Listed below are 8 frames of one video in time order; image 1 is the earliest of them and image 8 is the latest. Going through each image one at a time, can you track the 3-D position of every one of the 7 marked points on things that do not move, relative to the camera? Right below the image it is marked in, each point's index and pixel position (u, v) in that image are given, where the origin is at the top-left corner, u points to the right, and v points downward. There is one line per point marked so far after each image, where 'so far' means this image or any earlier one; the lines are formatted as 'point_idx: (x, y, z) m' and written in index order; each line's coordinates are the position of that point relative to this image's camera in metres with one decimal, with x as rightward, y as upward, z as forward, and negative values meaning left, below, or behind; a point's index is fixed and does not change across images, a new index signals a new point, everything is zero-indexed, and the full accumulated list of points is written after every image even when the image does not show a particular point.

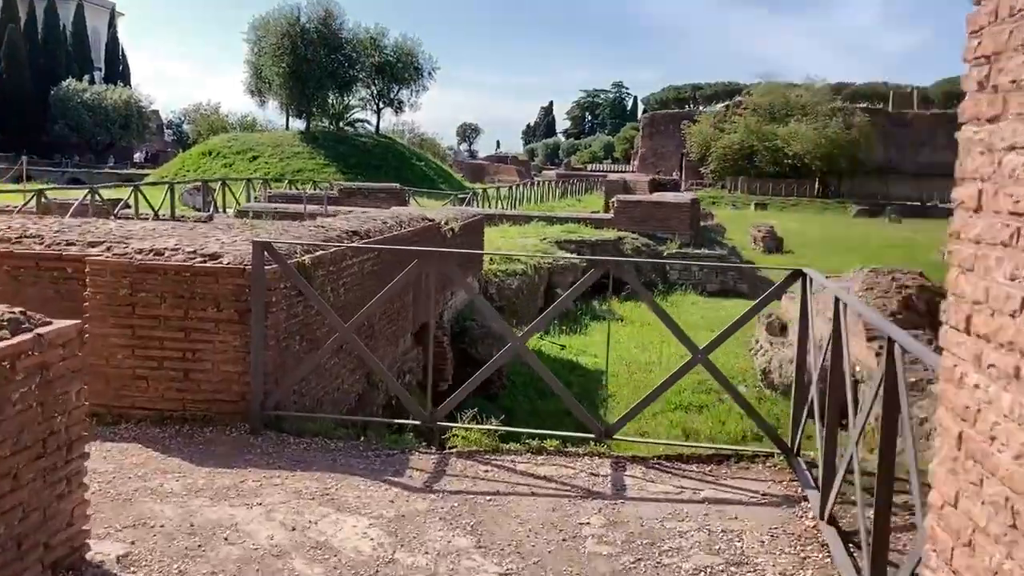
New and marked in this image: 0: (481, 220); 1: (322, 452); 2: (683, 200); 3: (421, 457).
0: (-0.3, +0.7, +9.5) m
1: (-0.7, -0.6, +3.7) m
2: (+2.7, +1.4, +14.8) m
3: (-0.3, -0.6, +3.6) m
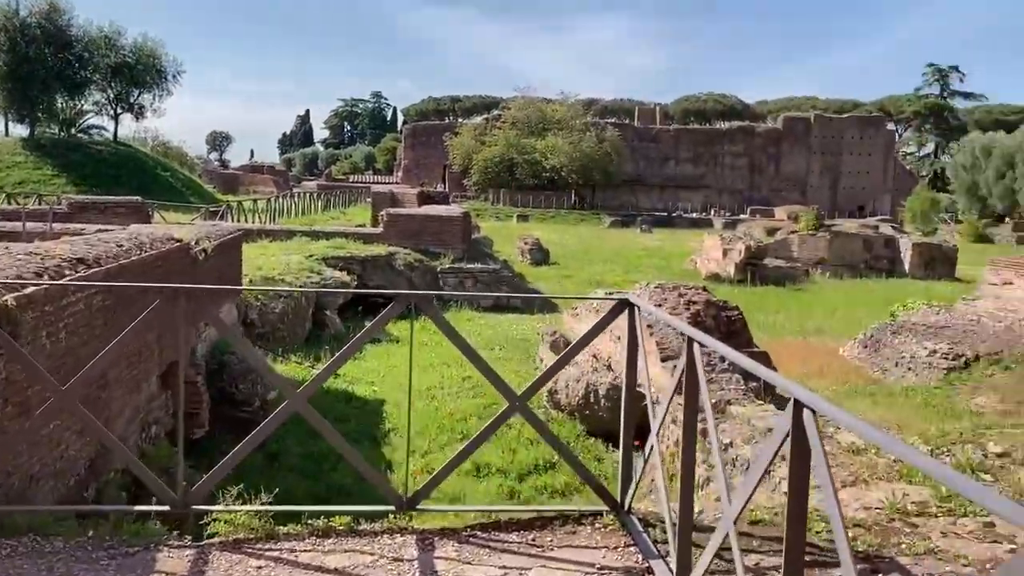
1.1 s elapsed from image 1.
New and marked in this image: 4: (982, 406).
0: (-2.5, +0.5, +8.5) m
1: (-1.4, -0.8, +2.8) m
2: (-0.9, +1.2, +14.4) m
3: (-1.0, -0.8, +2.8) m
4: (+4.2, -1.1, +8.4) m
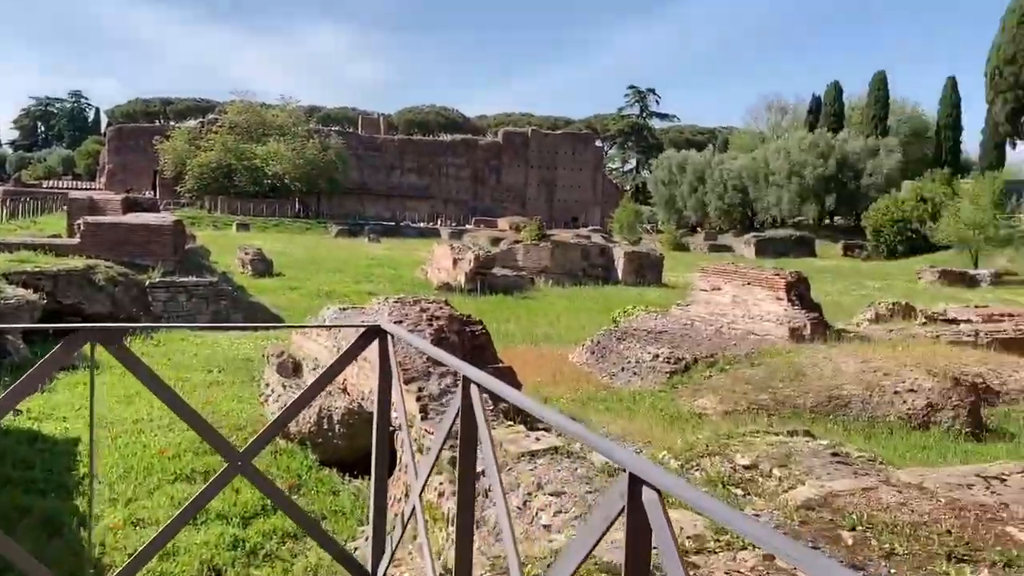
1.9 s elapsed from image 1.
0: (-4.7, +0.3, +7.0) m
1: (-2.0, -0.9, +1.7) m
2: (-4.9, +0.9, +13.1) m
3: (-1.6, -0.9, +1.9) m
4: (+1.8, -1.1, +8.7) m
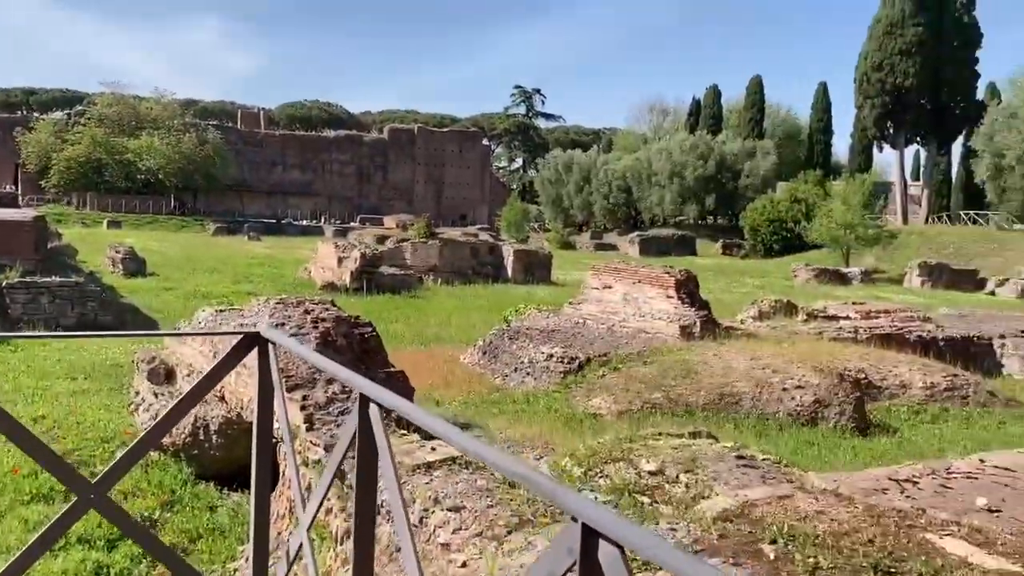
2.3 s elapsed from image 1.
0: (-5.4, +0.3, +6.1) m
1: (-2.1, -0.9, +1.2) m
2: (-6.4, +0.9, +12.1) m
3: (-1.8, -0.9, +1.4) m
4: (+0.8, -1.1, +8.6) m
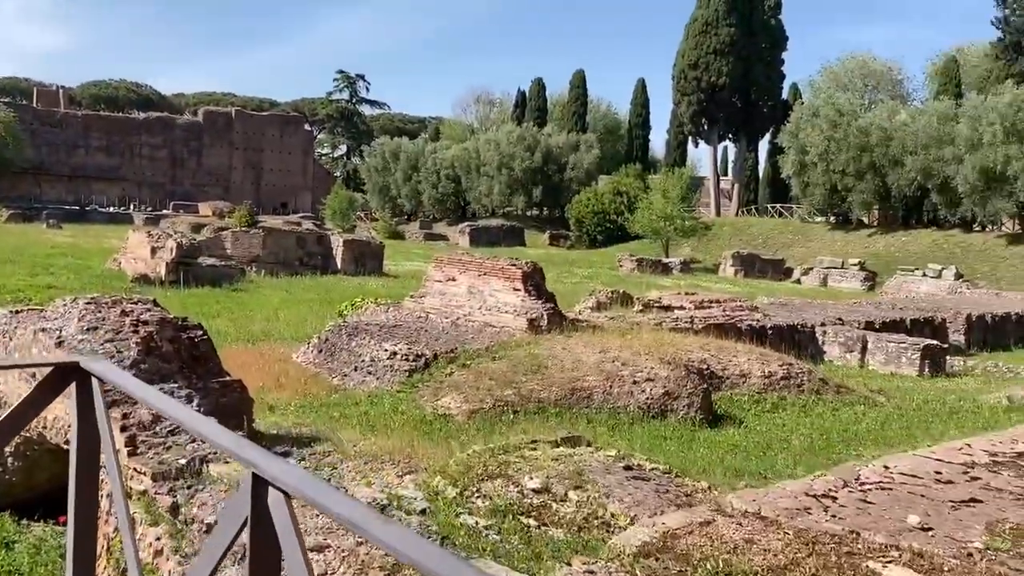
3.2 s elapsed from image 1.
0: (-6.2, +0.2, +4.5) m
1: (-2.1, -0.9, +0.3) m
2: (-8.3, +1.0, +10.3) m
3: (-1.7, -0.9, +0.6) m
4: (-0.6, -1.1, +8.1) m
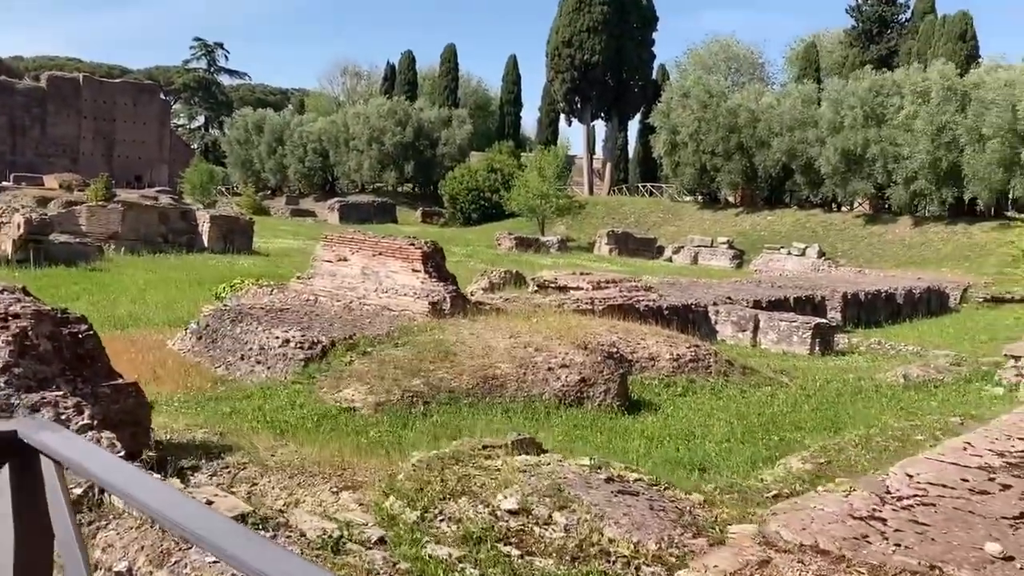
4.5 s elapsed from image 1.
0: (-6.4, +0.3, +3.0) m
1: (-1.6, -1.0, -0.4) m
2: (-9.2, +1.1, +8.4) m
3: (-1.4, -1.0, -0.1) m
4: (-1.3, -0.9, +7.5) m
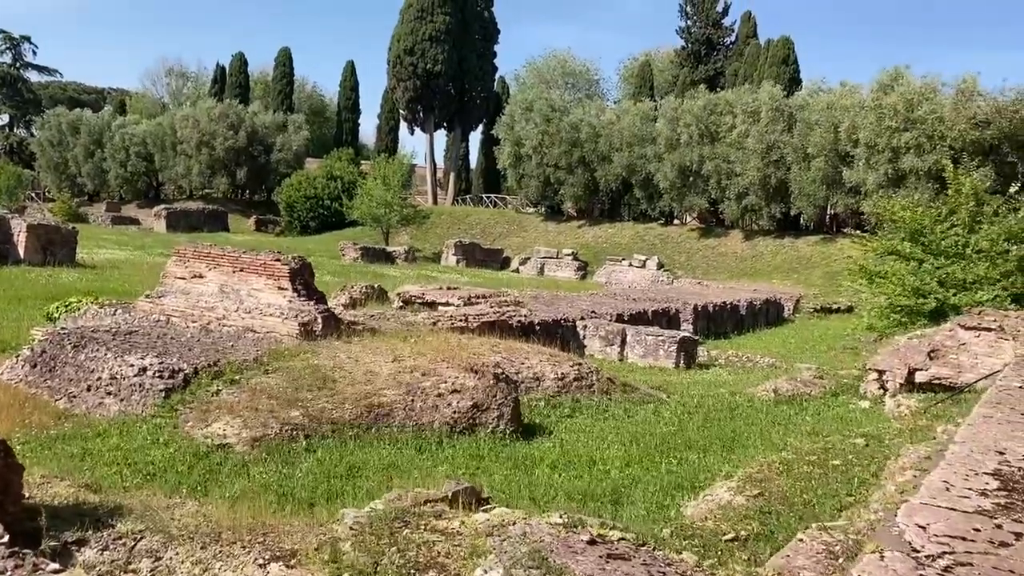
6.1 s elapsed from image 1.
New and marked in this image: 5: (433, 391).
0: (-6.3, +0.1, +1.5) m
1: (-1.0, -1.1, -1.1) m
2: (-10.1, +0.9, +6.3) m
3: (-0.8, -1.1, -0.8) m
4: (-2.1, -1.1, +6.8) m
5: (-0.7, -0.9, +7.7) m
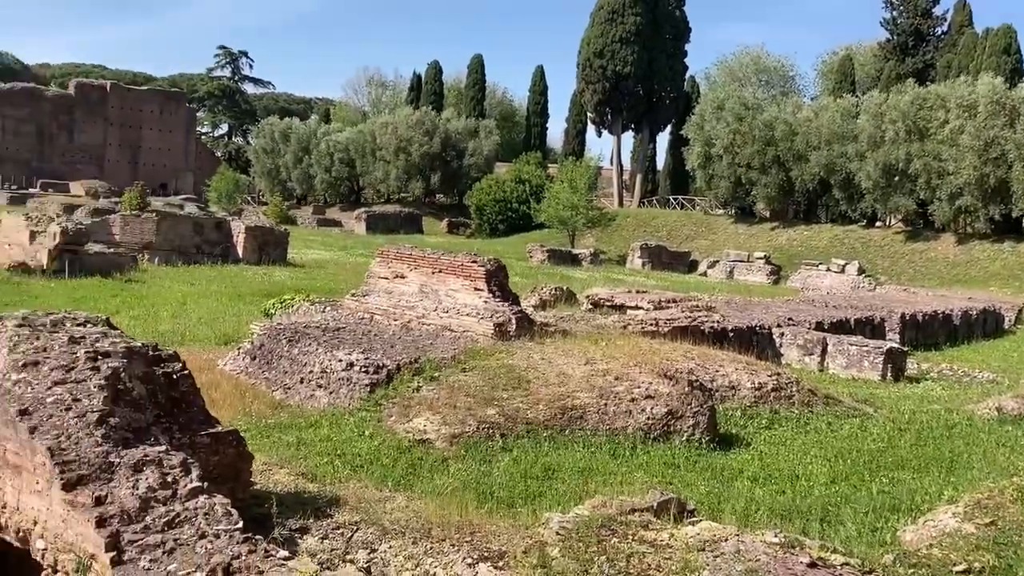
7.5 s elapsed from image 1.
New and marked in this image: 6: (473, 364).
0: (-5.8, +0.2, +2.6) m
1: (-1.1, -1.1, -0.9) m
2: (-8.5, +1.0, +8.1) m
3: (-0.9, -1.1, -0.6) m
4: (-0.6, -1.1, +7.0) m
5: (+0.9, -0.9, +7.6) m
6: (-0.3, -0.7, +8.4) m
